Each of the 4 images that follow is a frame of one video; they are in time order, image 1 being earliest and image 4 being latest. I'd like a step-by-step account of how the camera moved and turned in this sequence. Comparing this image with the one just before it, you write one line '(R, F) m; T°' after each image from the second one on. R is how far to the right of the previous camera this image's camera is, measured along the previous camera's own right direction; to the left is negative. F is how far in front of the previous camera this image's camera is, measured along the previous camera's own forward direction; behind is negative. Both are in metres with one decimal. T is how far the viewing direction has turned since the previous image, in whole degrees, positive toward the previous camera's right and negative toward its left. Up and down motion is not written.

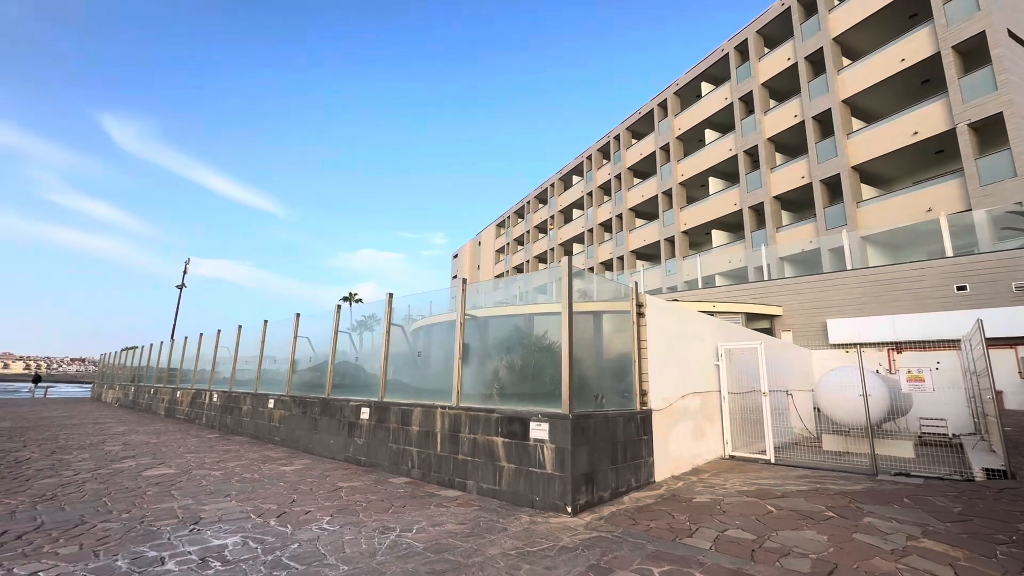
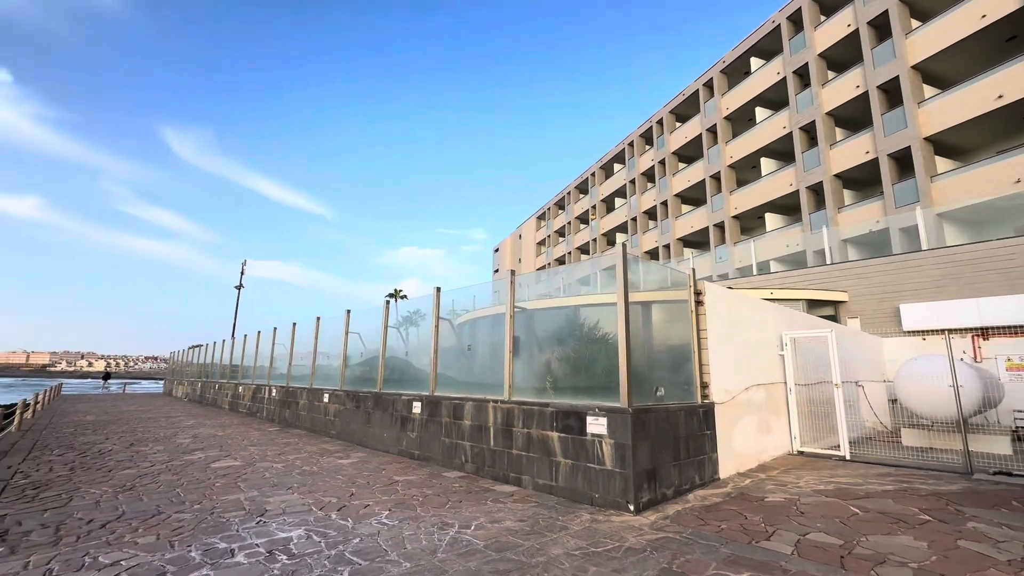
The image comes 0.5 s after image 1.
(-0.1, +0.2) m; -5°
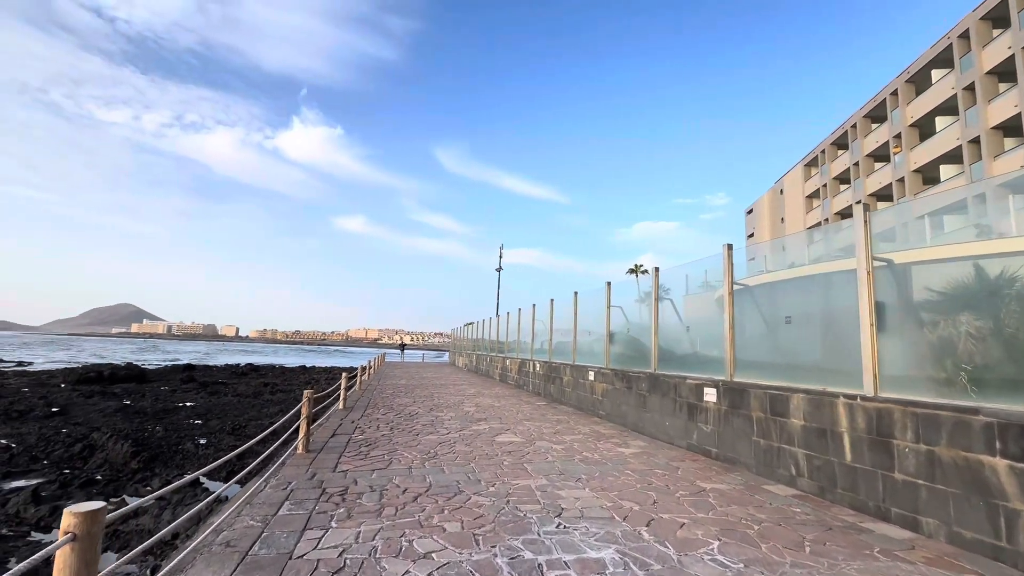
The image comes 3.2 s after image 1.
(-0.9, +1.1) m; -28°
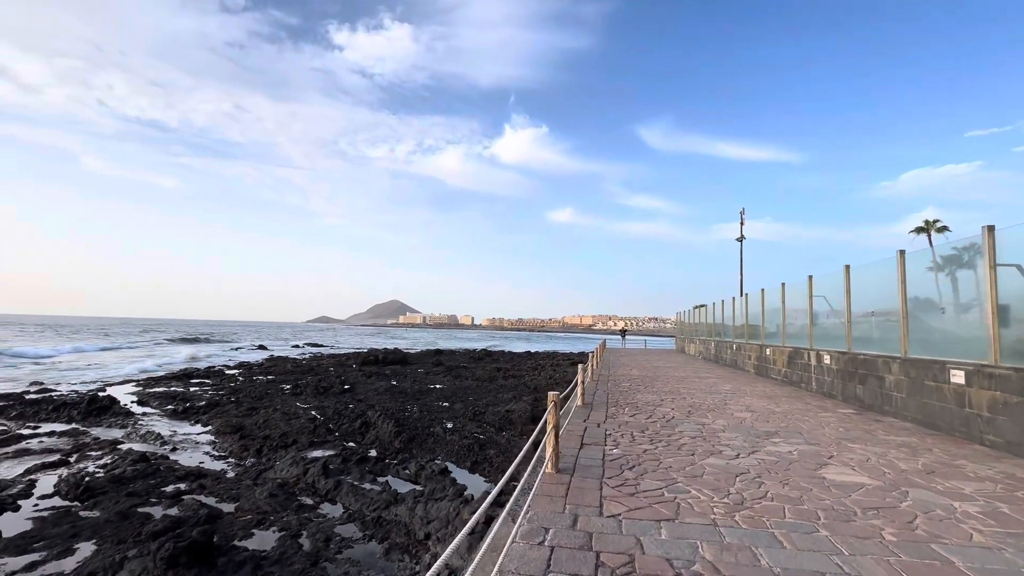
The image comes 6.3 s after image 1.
(-1.0, +1.8) m; -25°
